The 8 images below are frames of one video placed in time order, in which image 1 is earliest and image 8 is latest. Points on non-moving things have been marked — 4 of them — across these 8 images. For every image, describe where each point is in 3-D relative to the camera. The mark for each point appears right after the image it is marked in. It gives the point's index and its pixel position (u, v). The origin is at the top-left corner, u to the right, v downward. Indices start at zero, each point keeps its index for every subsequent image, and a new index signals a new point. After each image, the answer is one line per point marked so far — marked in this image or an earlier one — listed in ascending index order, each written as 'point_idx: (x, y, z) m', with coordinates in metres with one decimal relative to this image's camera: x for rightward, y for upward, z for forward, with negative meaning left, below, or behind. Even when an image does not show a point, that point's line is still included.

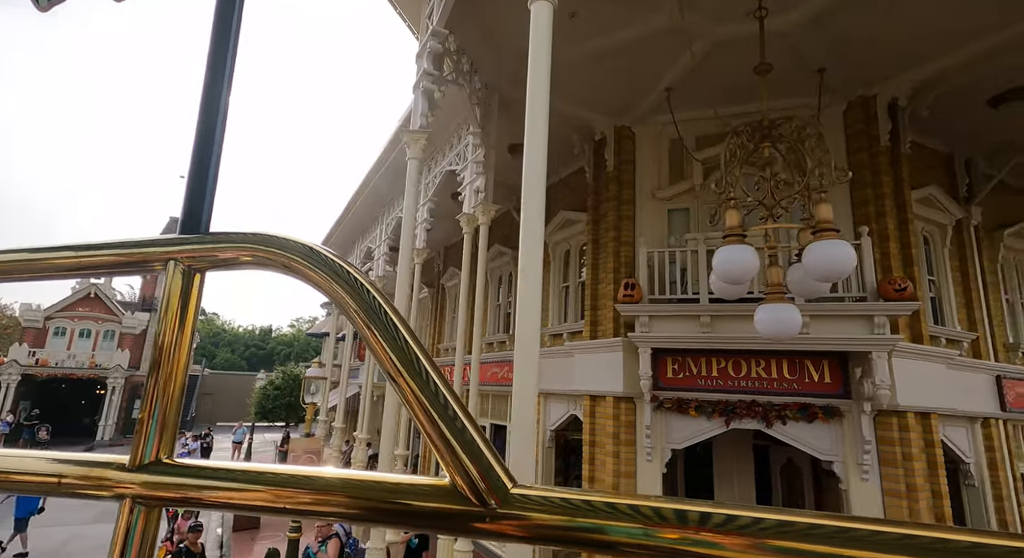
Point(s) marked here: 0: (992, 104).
0: (+6.2, +2.3, +7.5) m
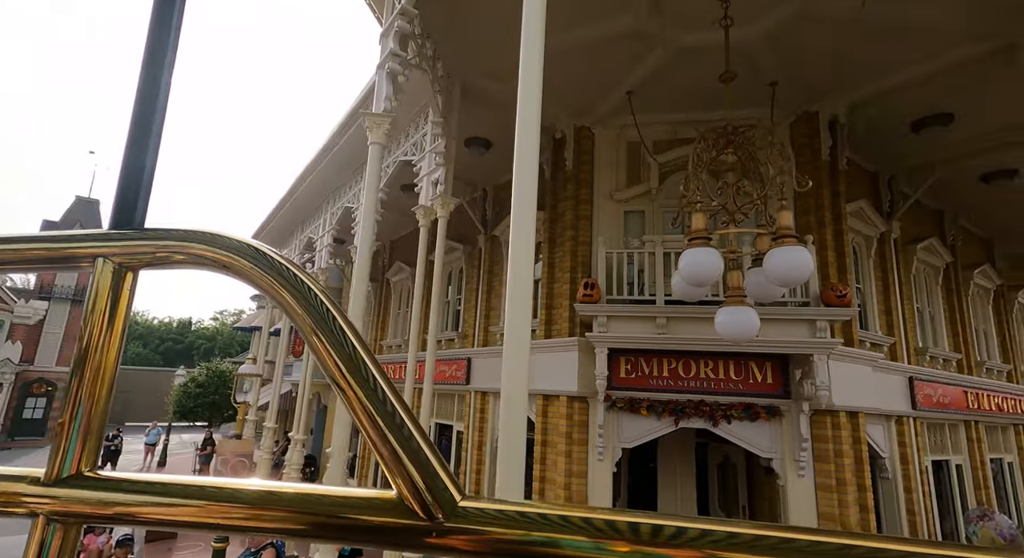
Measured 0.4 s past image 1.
0: (+5.7, +2.1, +8.1) m
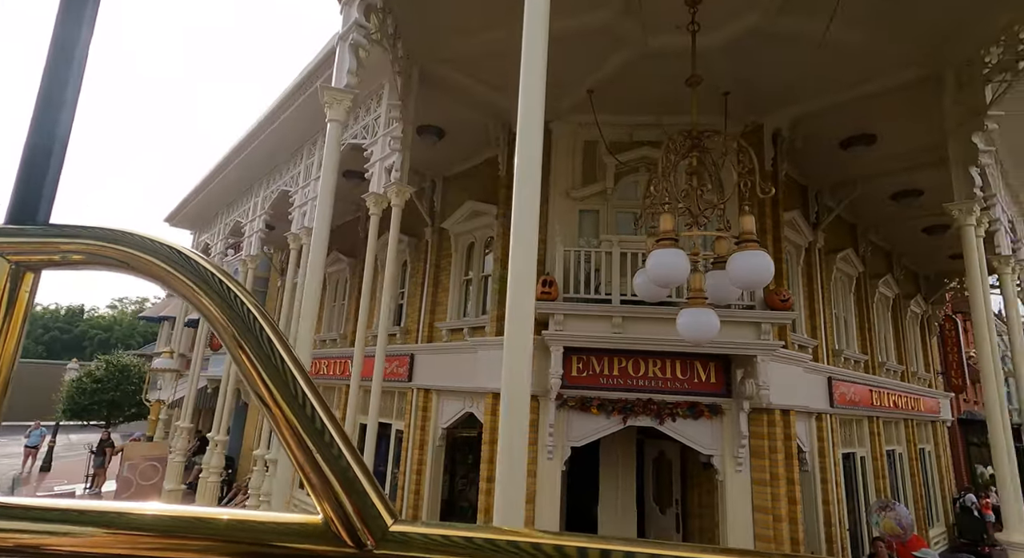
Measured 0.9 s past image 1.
0: (+5.0, +2.0, +8.7) m
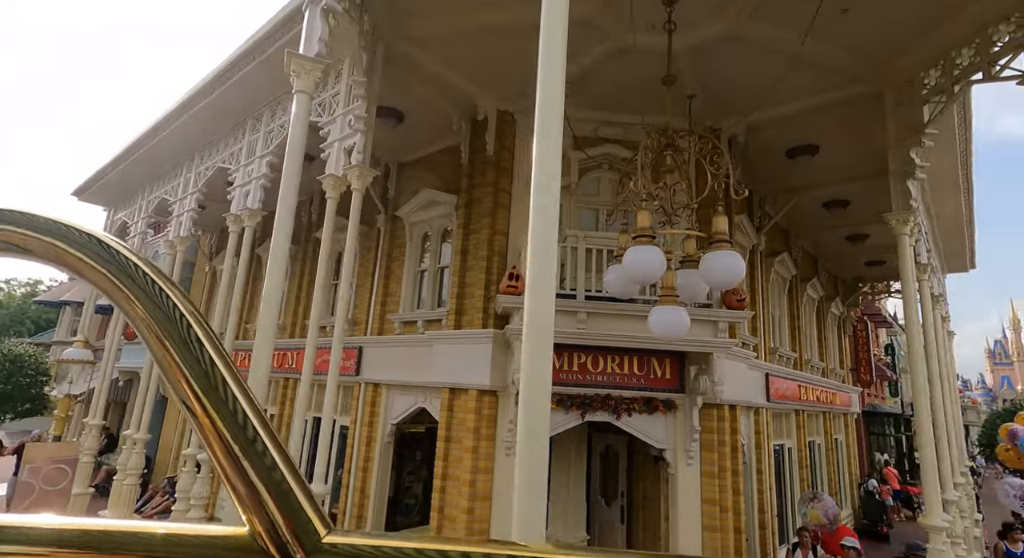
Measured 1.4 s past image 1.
0: (+4.4, +2.0, +9.1) m
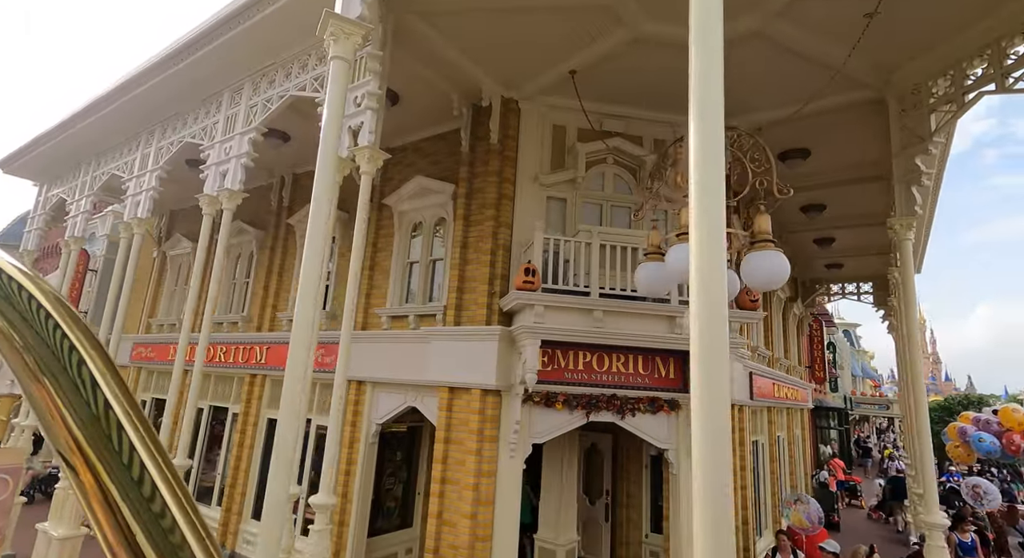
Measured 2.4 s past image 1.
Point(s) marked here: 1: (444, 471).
0: (+4.3, +2.0, +9.2) m
1: (-0.8, -2.4, +7.1) m
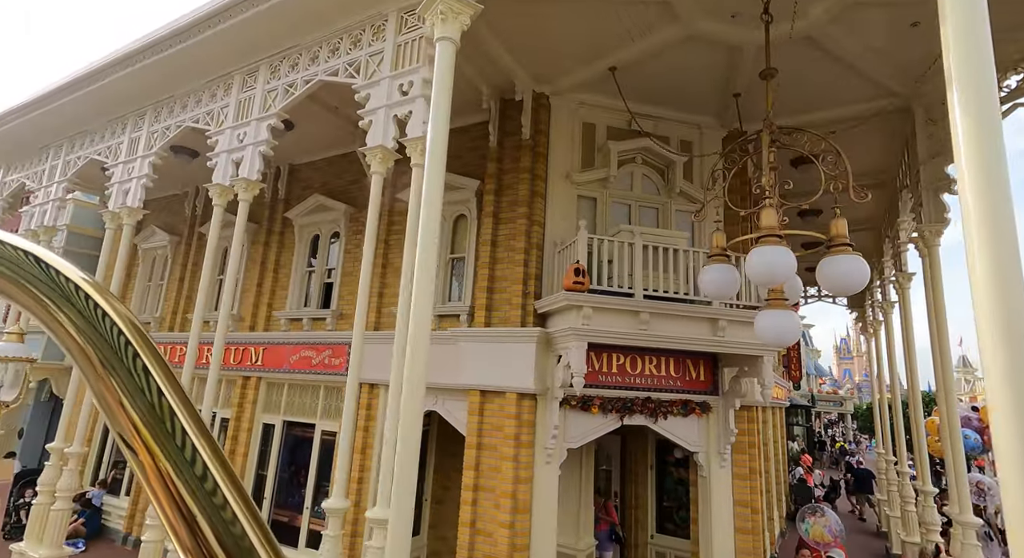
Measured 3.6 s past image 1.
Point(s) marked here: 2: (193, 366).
0: (+4.6, +1.9, +9.3) m
1: (-0.4, -2.4, +6.8) m
2: (-3.7, -1.0, +6.7) m
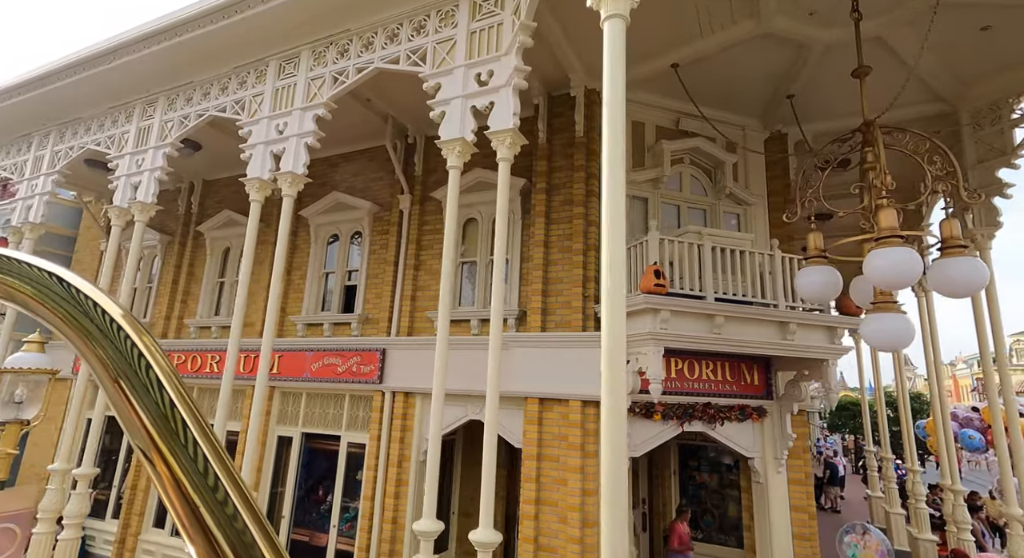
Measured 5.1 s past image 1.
0: (+5.1, +1.9, +9.4) m
1: (+0.3, -2.4, +6.5) m
2: (-3.0, -1.0, +6.1) m
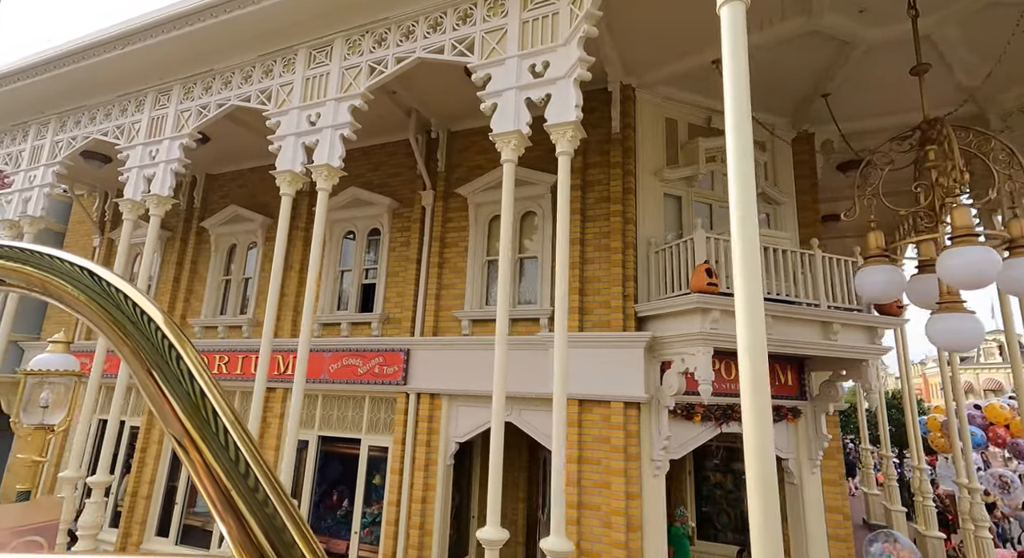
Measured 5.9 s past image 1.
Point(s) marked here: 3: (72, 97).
0: (+5.5, +1.9, +9.4) m
1: (+0.7, -2.4, +6.3) m
2: (-2.5, -1.0, +5.8) m
3: (-6.4, +2.7, +8.4) m
